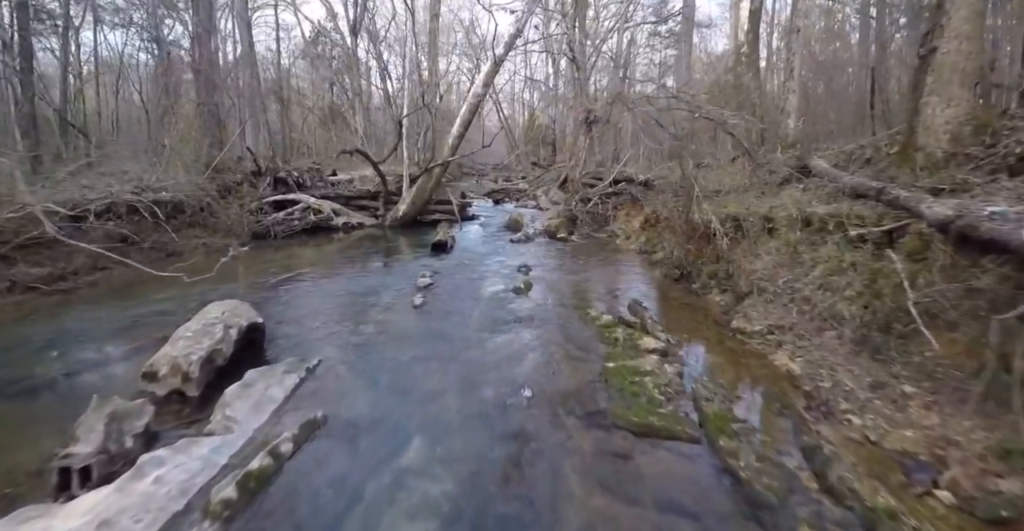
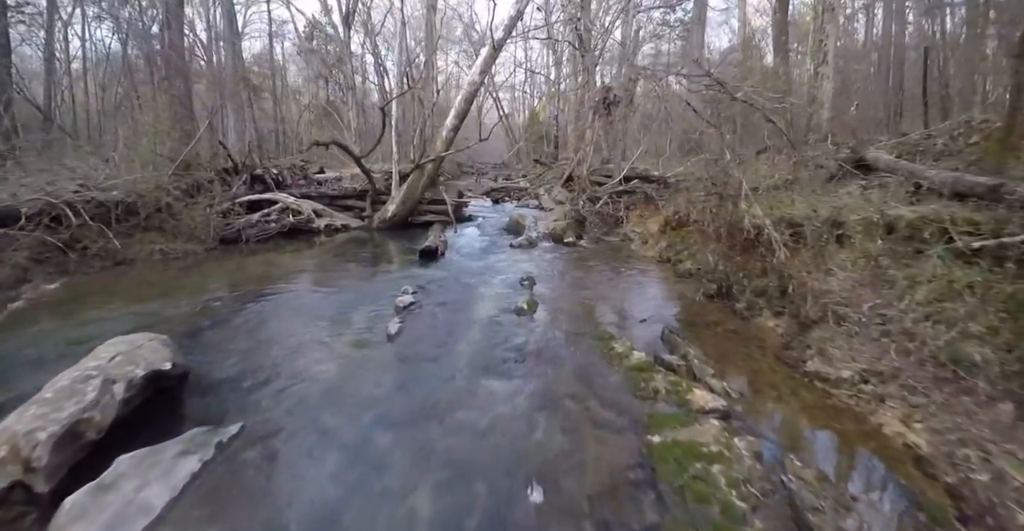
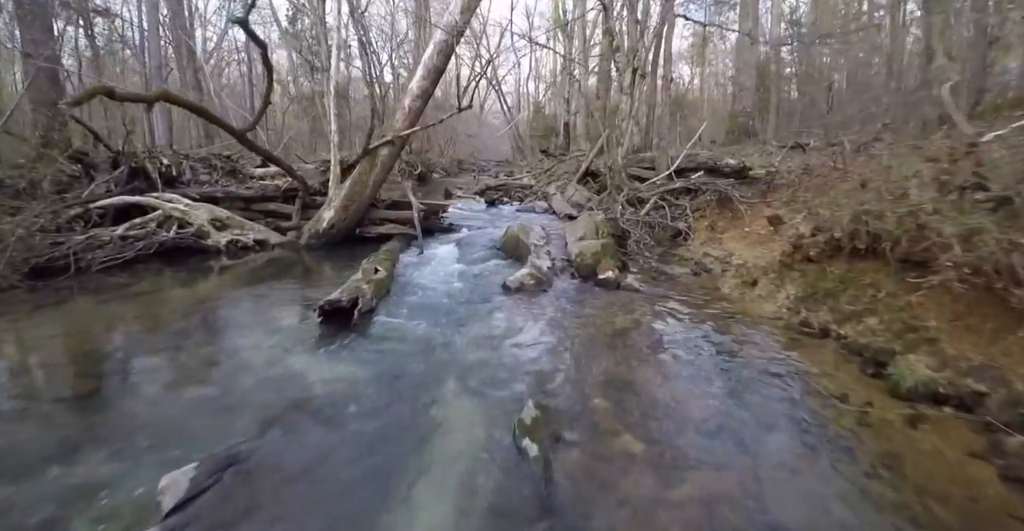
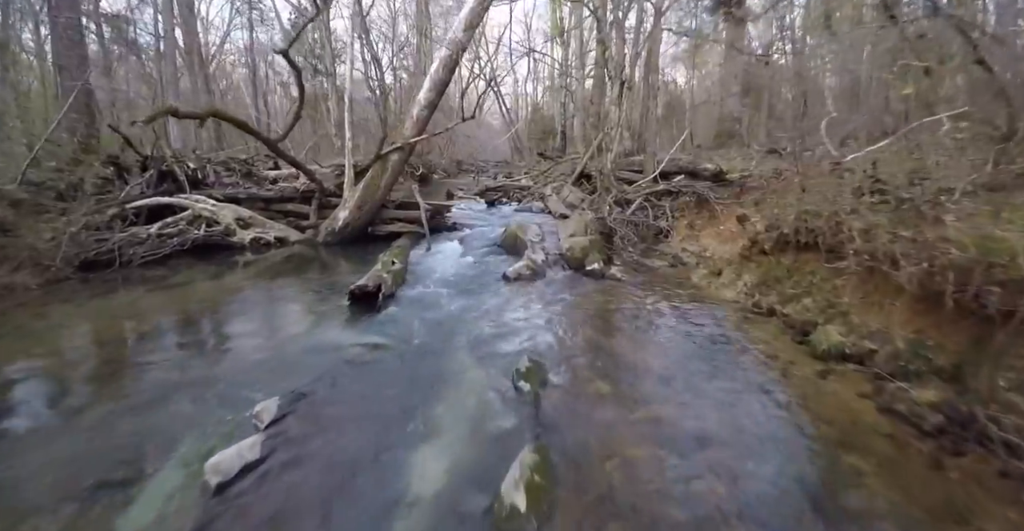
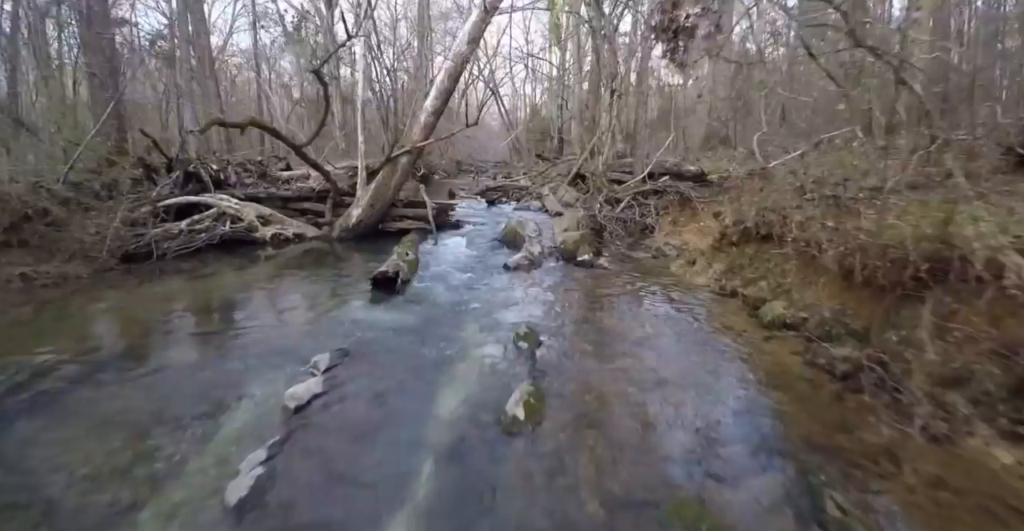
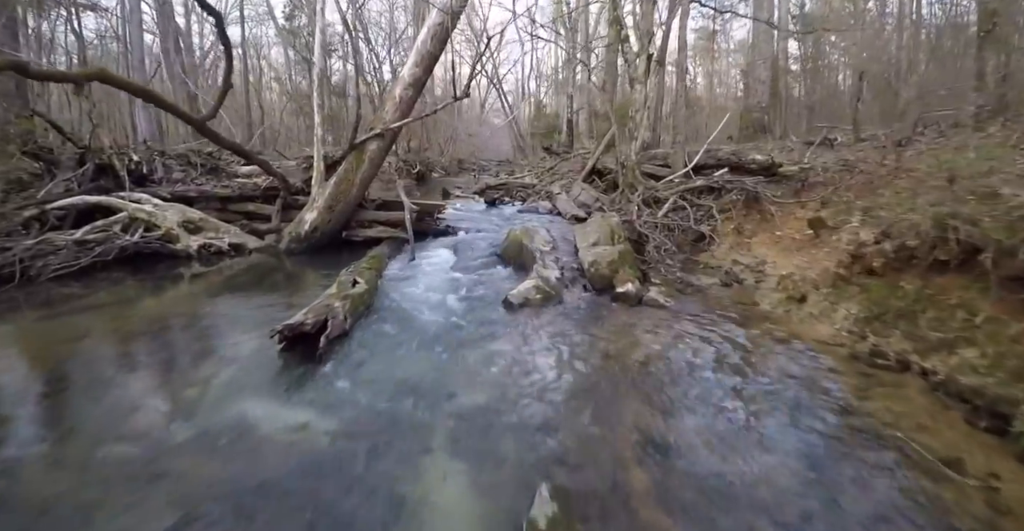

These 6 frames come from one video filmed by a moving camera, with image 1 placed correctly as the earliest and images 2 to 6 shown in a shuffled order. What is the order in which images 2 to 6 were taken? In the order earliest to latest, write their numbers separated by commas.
2, 5, 4, 3, 6
